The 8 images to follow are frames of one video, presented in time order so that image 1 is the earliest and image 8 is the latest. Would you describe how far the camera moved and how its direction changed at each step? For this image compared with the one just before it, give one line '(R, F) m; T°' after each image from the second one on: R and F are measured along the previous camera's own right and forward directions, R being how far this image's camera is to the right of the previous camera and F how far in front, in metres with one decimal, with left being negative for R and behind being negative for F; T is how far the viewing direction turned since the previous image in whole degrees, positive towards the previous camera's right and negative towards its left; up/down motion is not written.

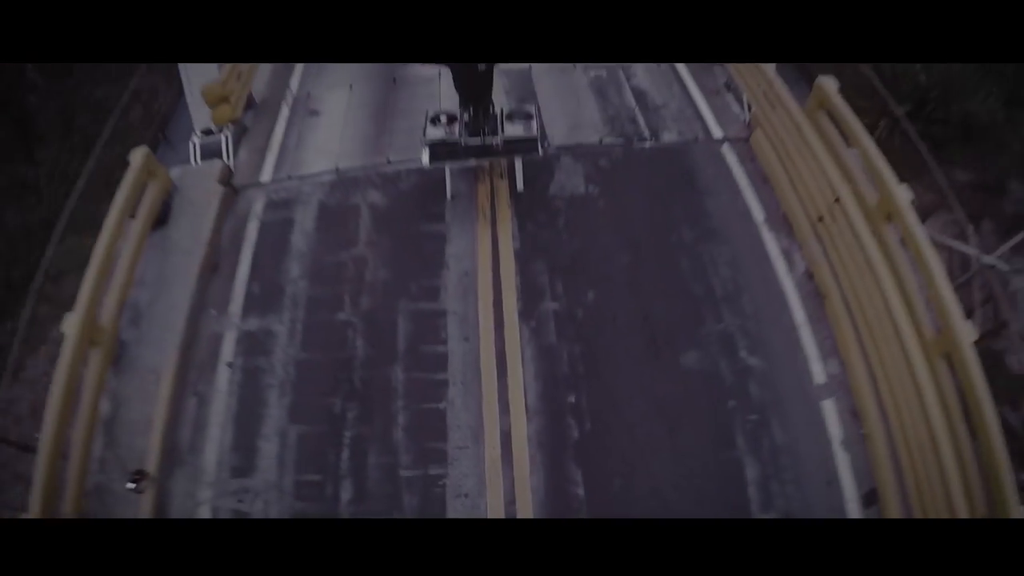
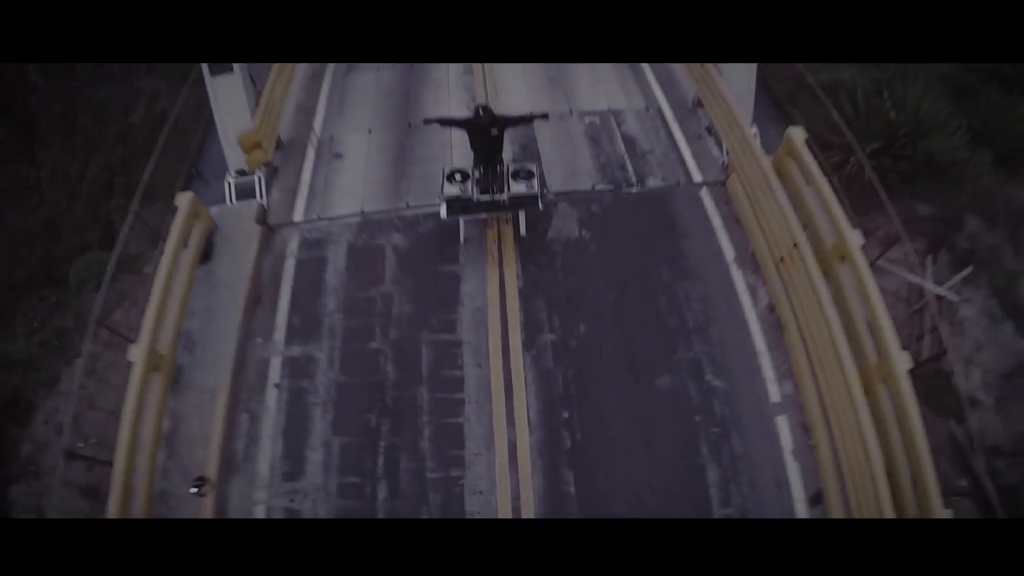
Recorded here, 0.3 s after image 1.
(0.0, -1.1) m; 0°
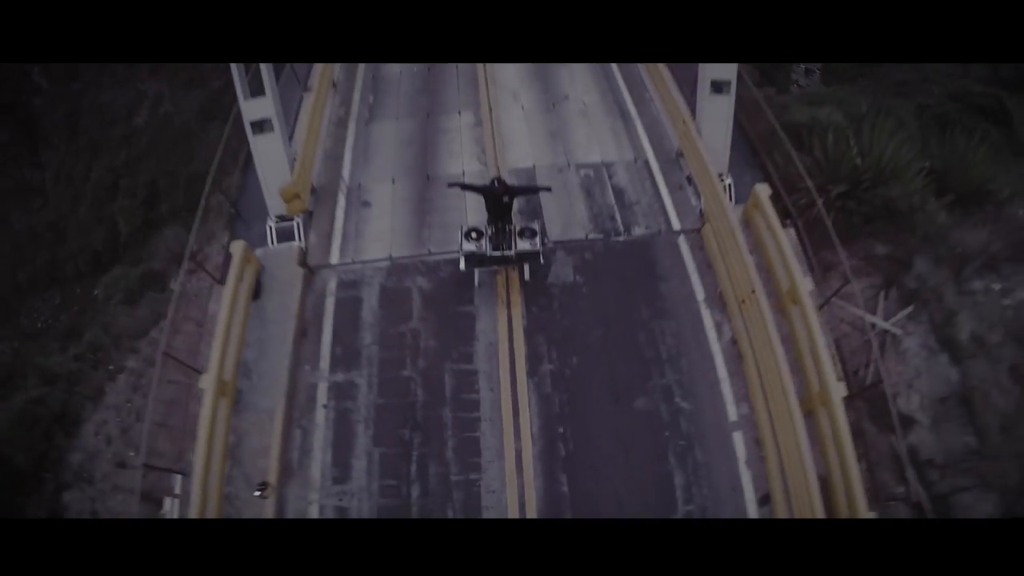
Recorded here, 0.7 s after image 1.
(-0.1, -1.5) m; 0°
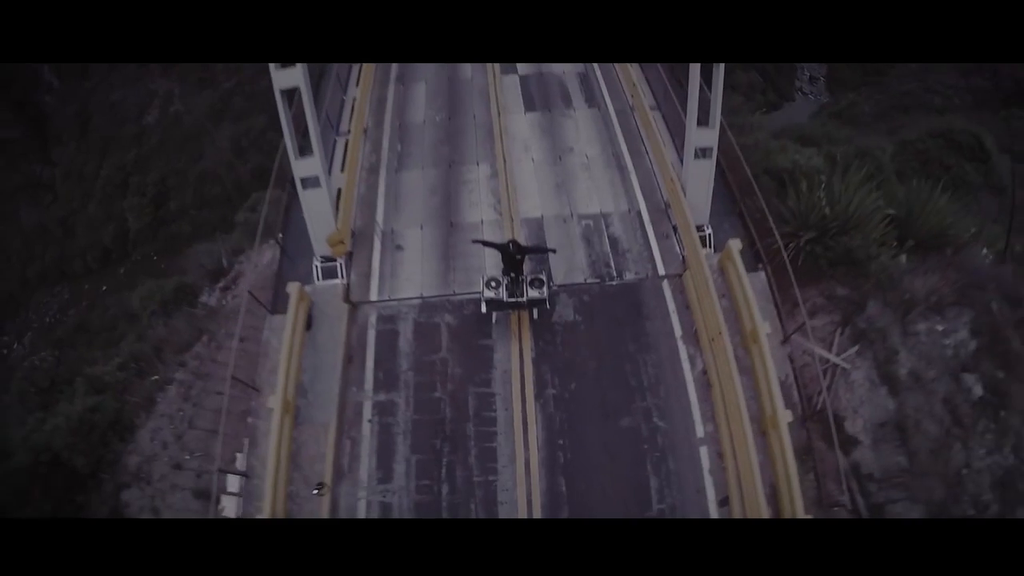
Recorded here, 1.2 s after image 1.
(-0.2, -1.9) m; 0°
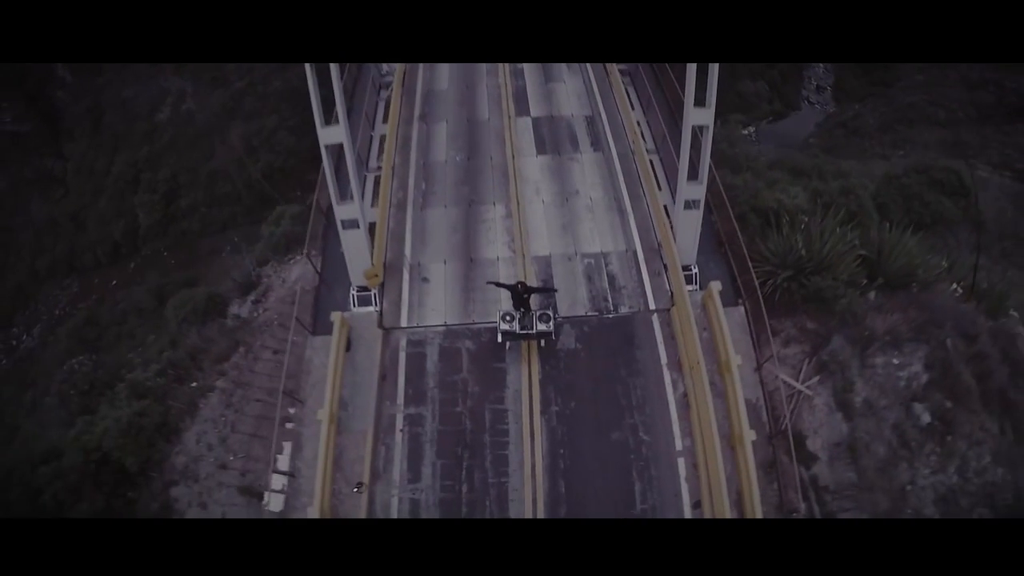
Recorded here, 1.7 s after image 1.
(-0.2, -1.9) m; 0°
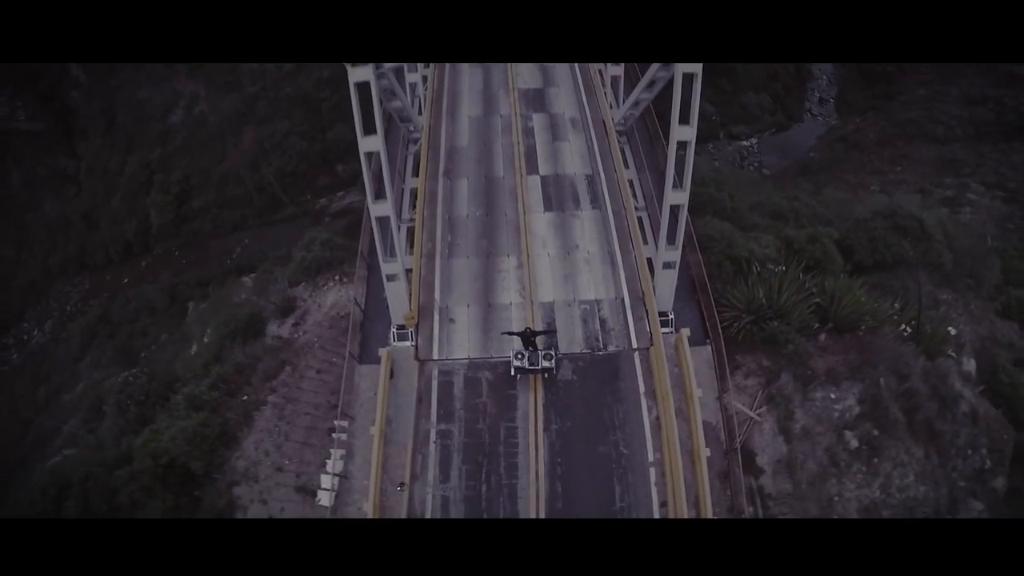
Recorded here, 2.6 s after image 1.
(-0.3, -3.5) m; 0°
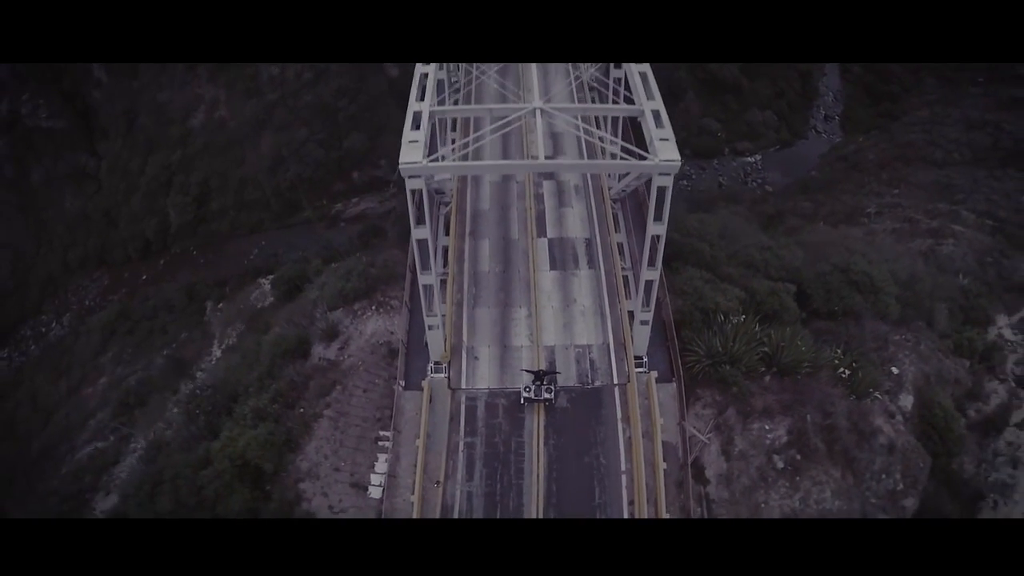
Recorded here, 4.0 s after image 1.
(-0.3, -5.5) m; 0°
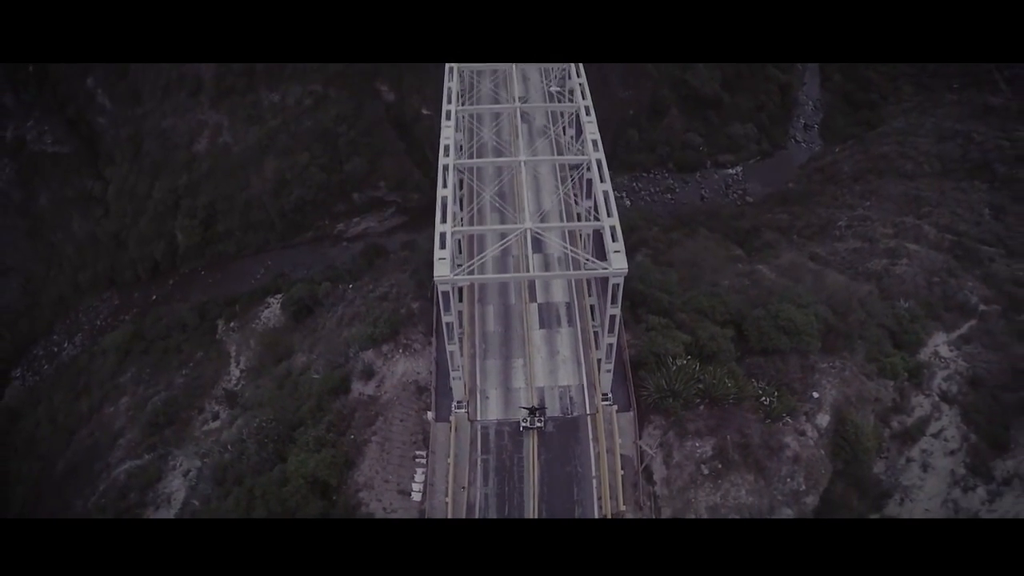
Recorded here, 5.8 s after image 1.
(-0.3, -9.1) m; +1°
